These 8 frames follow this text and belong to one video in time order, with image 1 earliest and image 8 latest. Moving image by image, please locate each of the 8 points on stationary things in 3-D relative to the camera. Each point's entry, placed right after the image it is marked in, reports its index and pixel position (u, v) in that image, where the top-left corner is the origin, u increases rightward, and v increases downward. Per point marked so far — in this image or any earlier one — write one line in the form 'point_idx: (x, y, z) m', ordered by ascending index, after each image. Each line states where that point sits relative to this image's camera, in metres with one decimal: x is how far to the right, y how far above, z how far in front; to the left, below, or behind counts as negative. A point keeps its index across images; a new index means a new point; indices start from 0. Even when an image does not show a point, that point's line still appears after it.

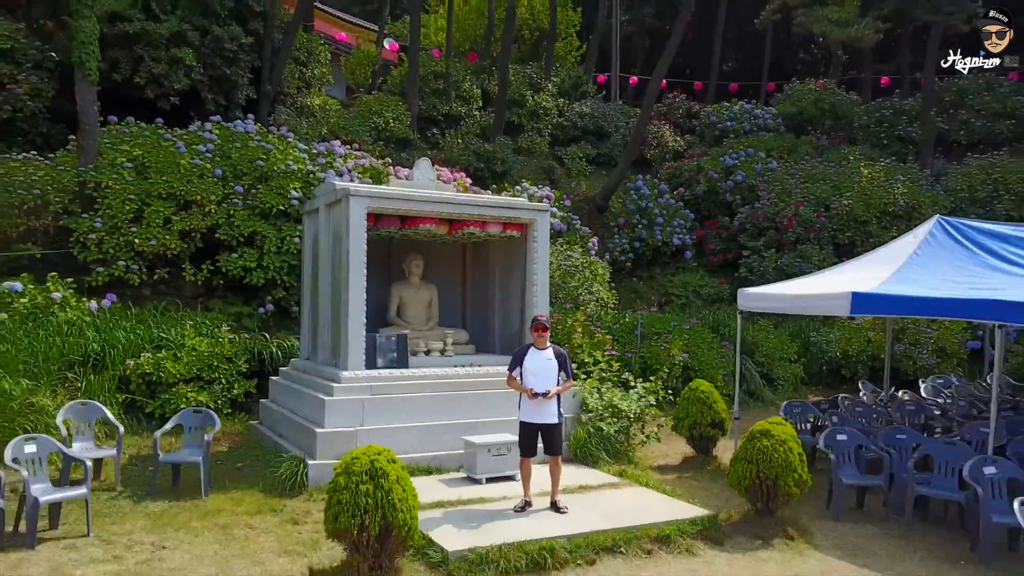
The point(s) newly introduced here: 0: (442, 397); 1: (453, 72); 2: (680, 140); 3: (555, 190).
0: (-0.5, -0.8, +5.1) m
1: (-1.2, +4.4, +14.2) m
2: (+3.6, +3.2, +14.8) m
3: (+0.8, +1.8, +12.8) m
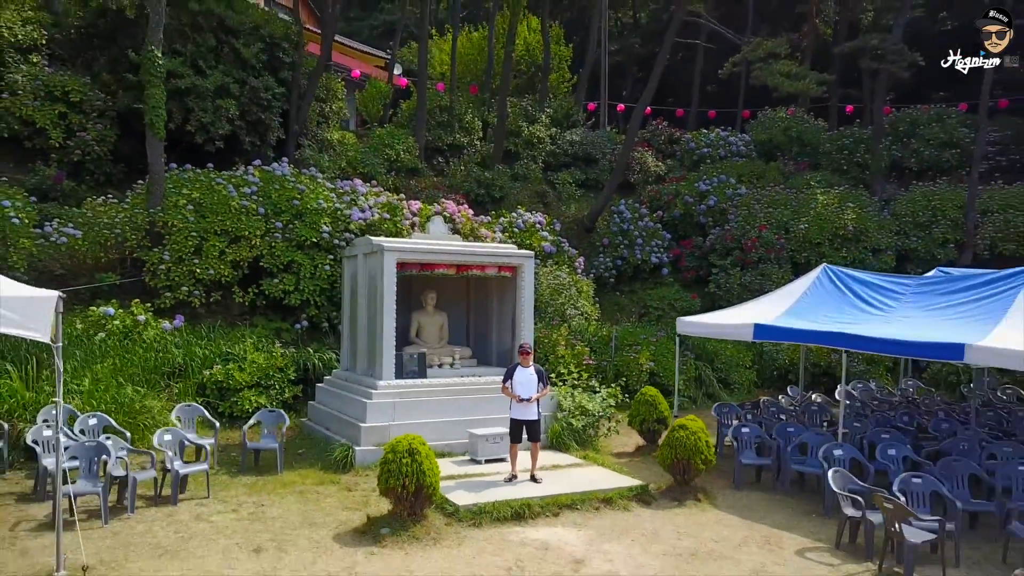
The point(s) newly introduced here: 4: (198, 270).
0: (-0.6, -1.0, +6.7) m
1: (-1.3, +4.2, +15.8) m
2: (+3.5, +2.9, +16.4) m
3: (+0.7, +1.6, +14.4) m
4: (-4.1, +0.2, +9.0) m
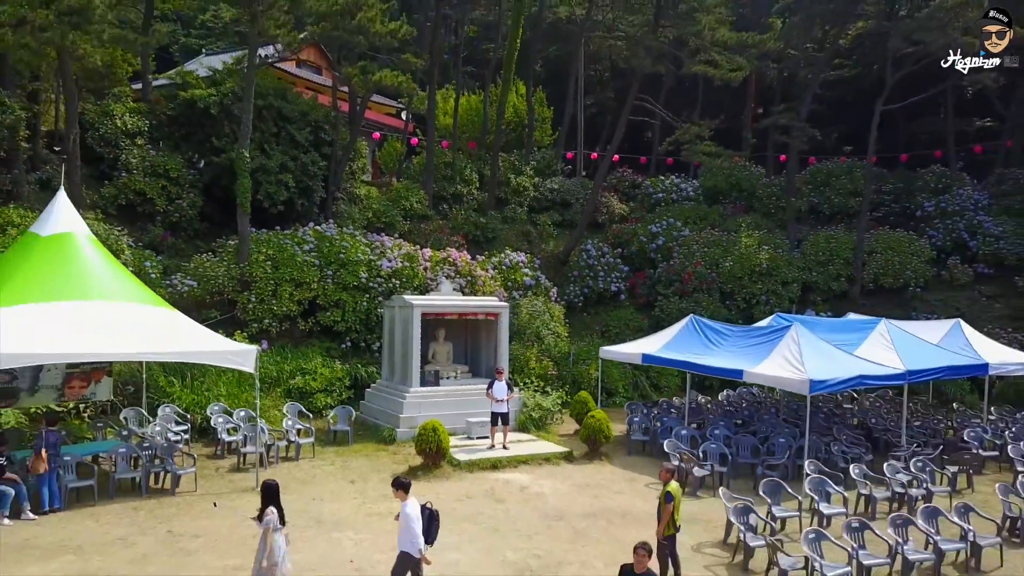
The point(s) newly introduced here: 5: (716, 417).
0: (-0.8, -1.6, +10.4) m
1: (-1.5, +3.6, +19.5) m
2: (+3.3, +2.4, +20.1) m
3: (+0.5, +1.0, +18.1) m
4: (-4.4, -0.4, +12.7) m
5: (+2.9, -1.9, +10.1) m
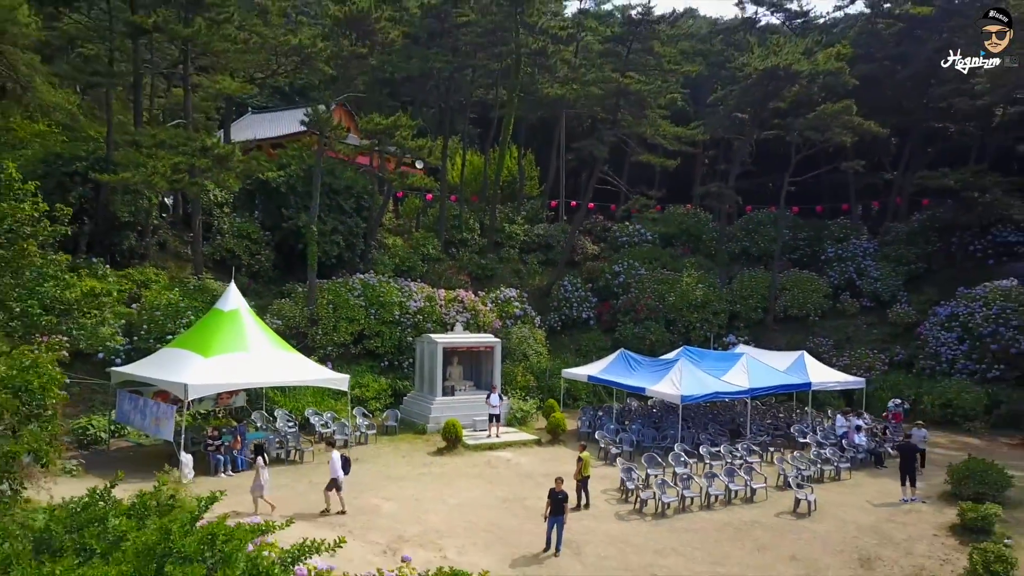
0: (-1.0, -2.6, +15.6) m
1: (-1.7, +2.7, +24.6) m
2: (+3.1, +1.5, +25.3) m
3: (+0.3, +0.1, +23.2) m
4: (-4.6, -1.3, +17.9) m
5: (+2.7, -2.8, +15.2) m
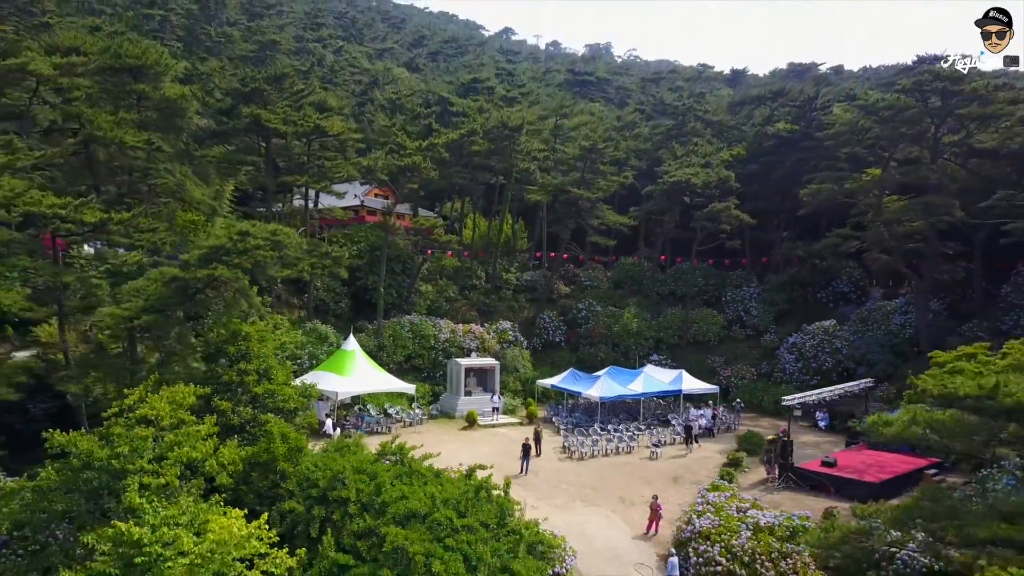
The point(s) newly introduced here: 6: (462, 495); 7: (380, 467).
0: (-1.3, -4.2, +25.8) m
1: (-1.9, +1.1, +34.8) m
2: (+2.9, -0.1, +35.4) m
3: (0.0, -1.5, +33.4) m
4: (-4.8, -2.9, +28.1) m
5: (+2.5, -4.4, +25.5) m
6: (-1.0, -4.2, +14.1) m
7: (-2.7, -3.8, +14.8) m
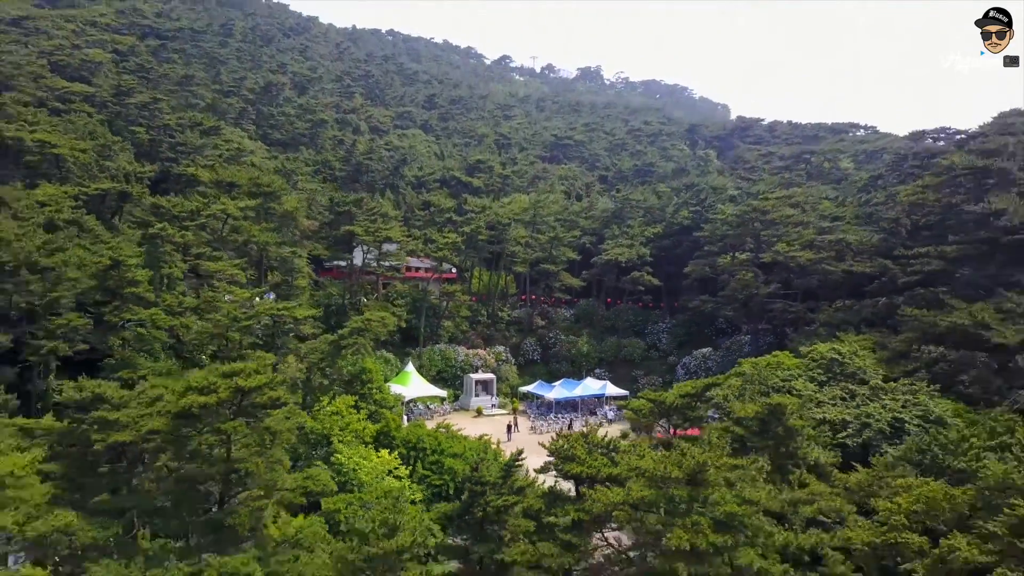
0: (-1.8, -6.8, +42.3) m
1: (-2.4, -1.4, +51.2) m
2: (+2.4, -2.6, +51.9) m
3: (-0.5, -4.0, +49.9) m
4: (-5.3, -5.5, +44.6) m
5: (+2.0, -7.0, +42.0) m
6: (-1.5, -7.0, +30.6) m
7: (-3.2, -6.6, +31.4) m
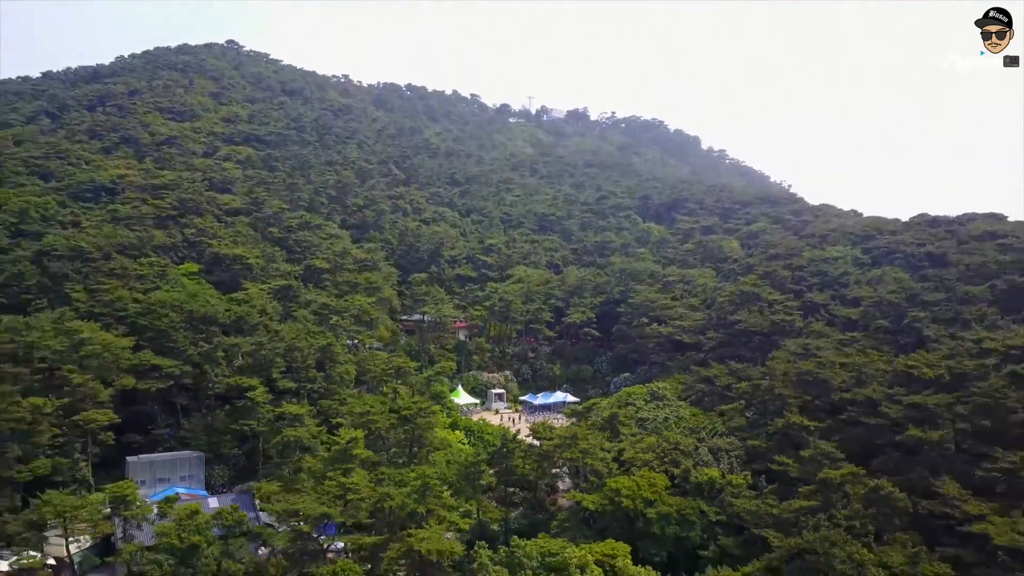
0: (-1.5, -12.6, +75.3) m
1: (-2.2, -7.1, +84.2) m
2: (+2.6, -8.2, +84.9) m
3: (-0.2, -9.7, +82.9) m
4: (-5.0, -11.3, +77.6) m
5: (+2.3, -12.8, +75.0) m
6: (-1.2, -12.9, +63.7) m
7: (-2.9, -12.5, +64.4) m
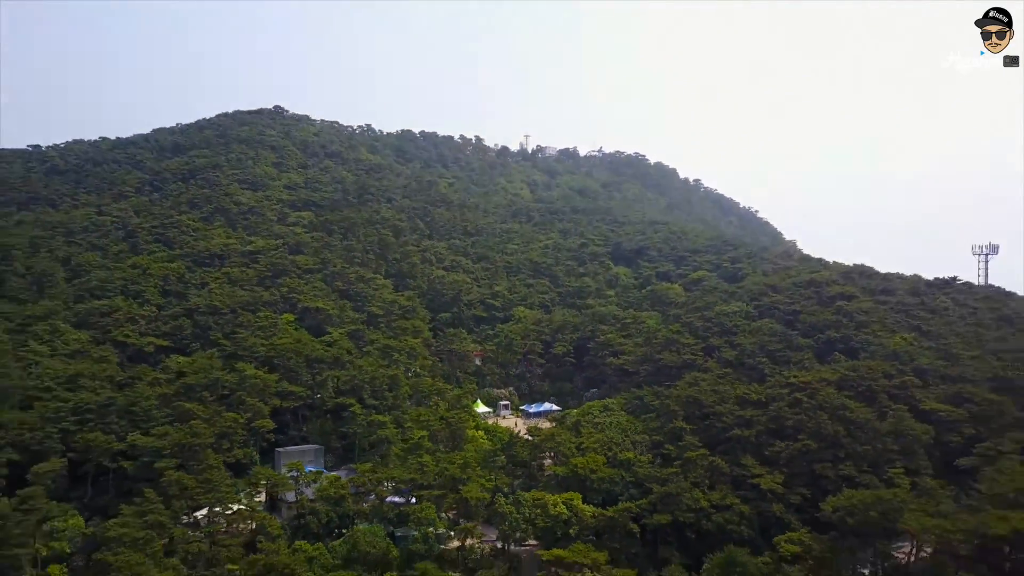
0: (-1.1, -19.3, +108.2) m
1: (-1.9, -13.7, +117.0) m
2: (+3.0, -14.8, +117.8) m
3: (+0.2, -16.3, +115.8) m
4: (-4.6, -18.0, +110.5) m
5: (+2.7, -19.5, +107.9) m
6: (-0.7, -19.7, +96.6) m
7: (-2.5, -19.3, +97.3) m
